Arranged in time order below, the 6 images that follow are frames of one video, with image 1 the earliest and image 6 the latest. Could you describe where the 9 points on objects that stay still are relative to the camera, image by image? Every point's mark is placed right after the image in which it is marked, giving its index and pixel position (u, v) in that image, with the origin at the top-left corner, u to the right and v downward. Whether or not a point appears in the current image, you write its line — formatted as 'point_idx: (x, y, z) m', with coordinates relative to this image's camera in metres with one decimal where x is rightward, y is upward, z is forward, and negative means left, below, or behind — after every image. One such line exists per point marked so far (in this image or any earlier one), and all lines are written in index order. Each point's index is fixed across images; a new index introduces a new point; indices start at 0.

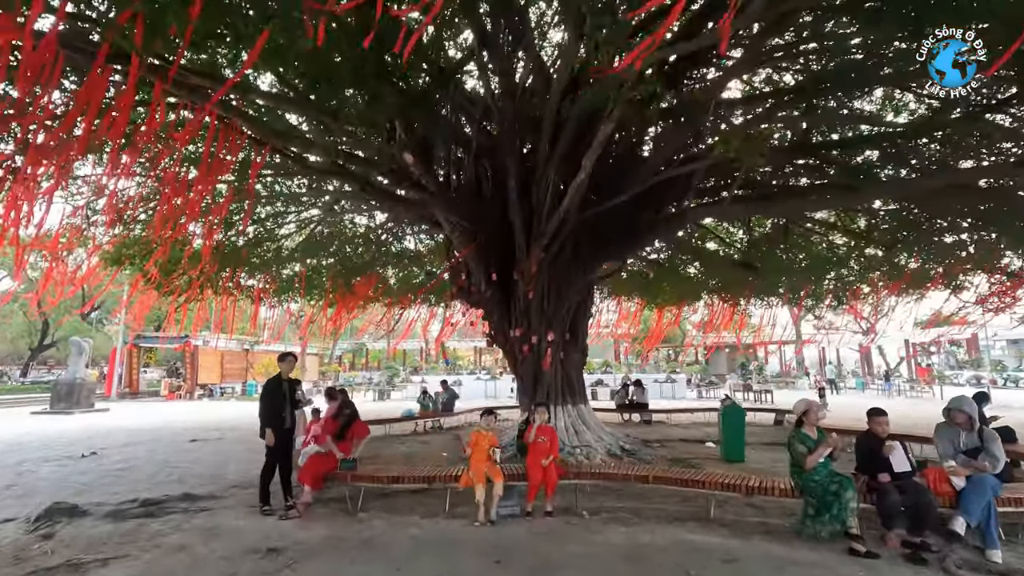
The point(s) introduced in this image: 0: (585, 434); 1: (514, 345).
0: (+0.8, -1.7, +6.7) m
1: (0.0, -0.7, +7.2) m
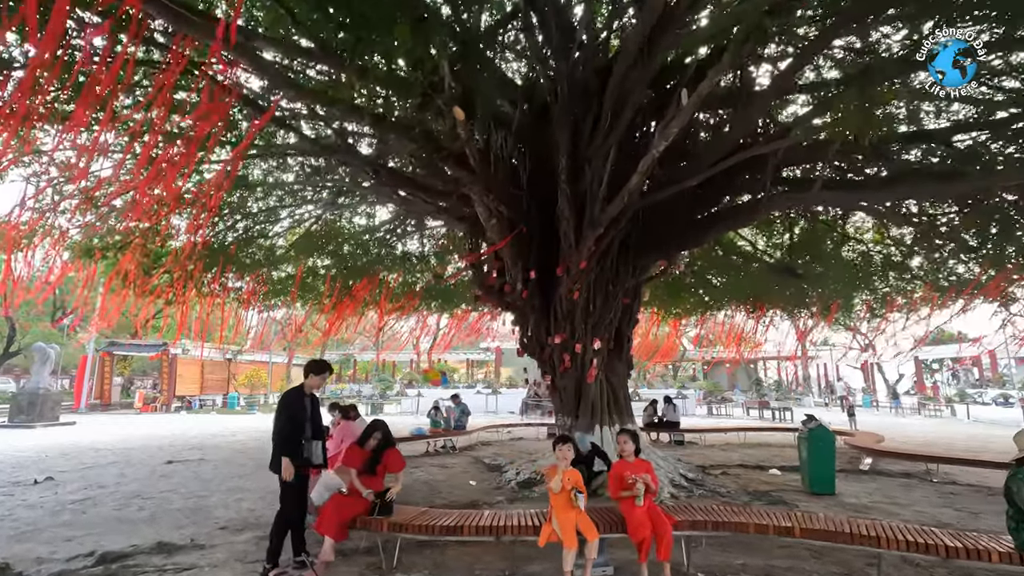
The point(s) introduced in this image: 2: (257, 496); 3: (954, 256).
0: (+1.2, -1.7, +5.7) m
1: (+0.4, -0.7, +6.2) m
2: (-2.3, -1.9, +5.3) m
3: (+7.5, +0.5, +10.1) m
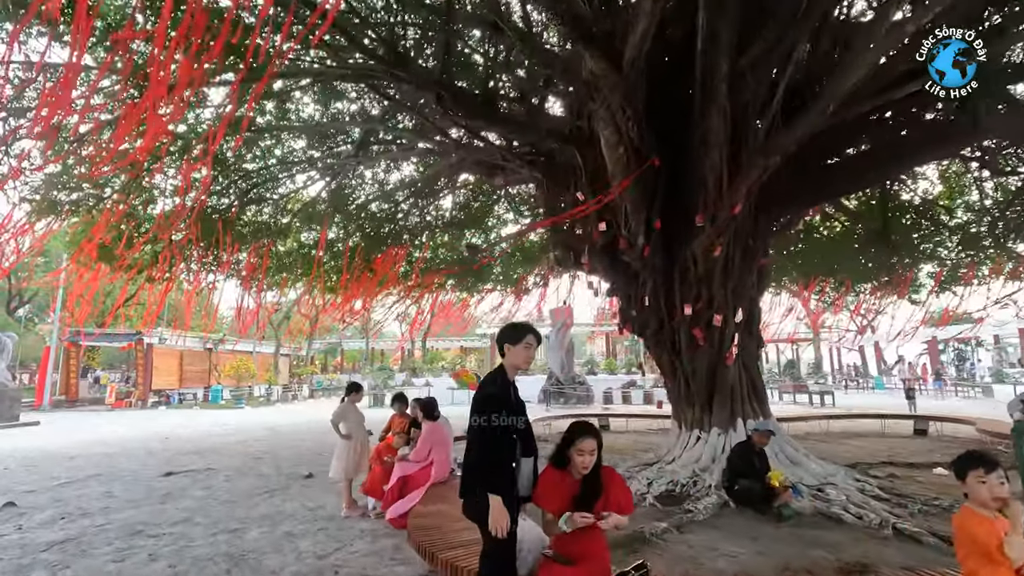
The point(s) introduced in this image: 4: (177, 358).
0: (+2.2, -1.3, +4.4) m
1: (+1.4, -0.3, +4.8) m
2: (-1.3, -1.6, +3.8) m
3: (+8.3, +1.0, +9.0) m
4: (-10.6, -2.2, +18.9) m
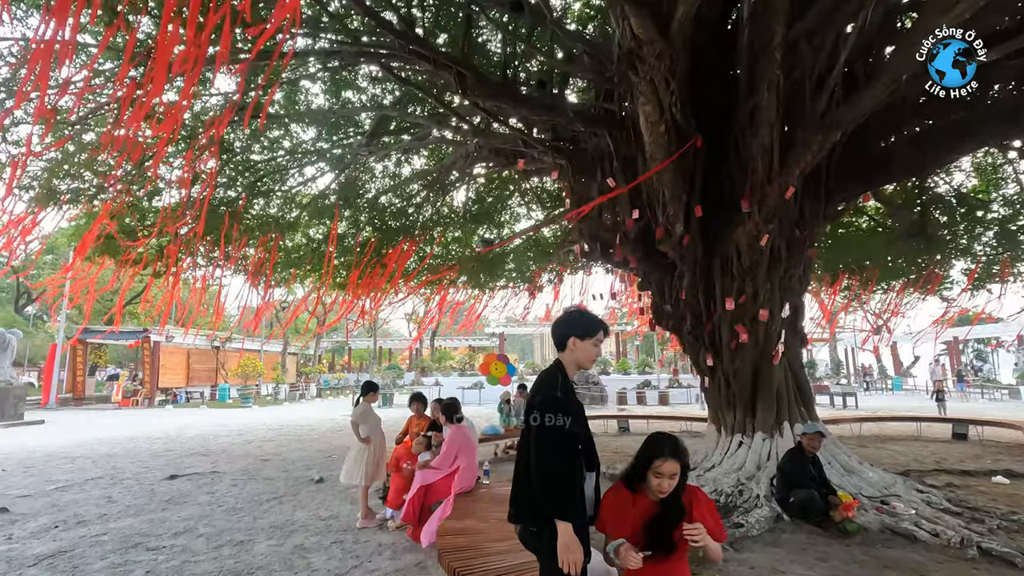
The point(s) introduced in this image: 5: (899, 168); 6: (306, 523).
0: (+2.4, -1.2, +4.0) m
1: (+1.6, -0.3, +4.4) m
2: (-1.1, -1.5, +3.5) m
3: (+8.5, +1.1, +8.6) m
4: (-10.3, -2.1, +18.6) m
5: (+2.9, +0.9, +4.5) m
6: (-1.4, -1.5, +3.9) m
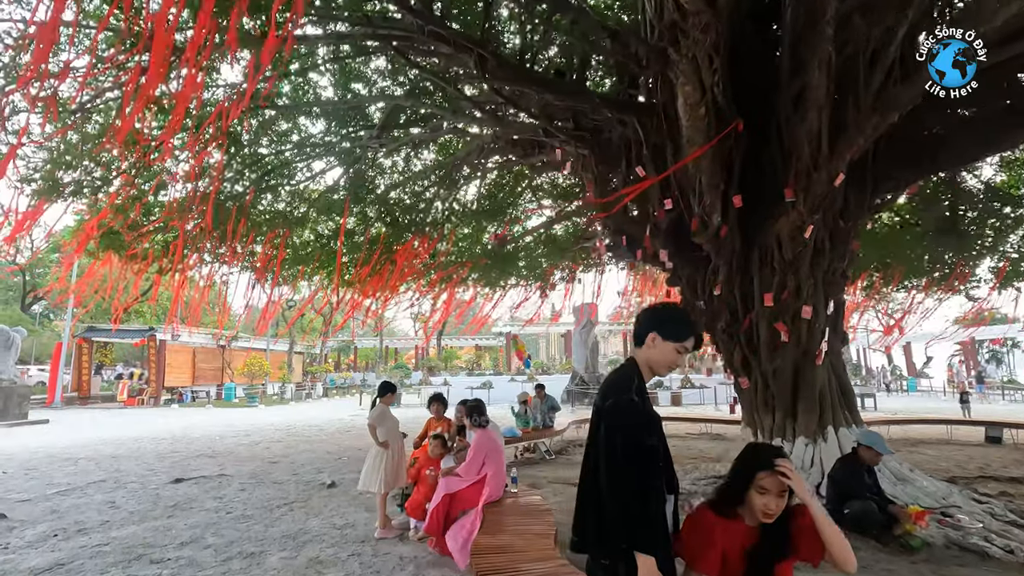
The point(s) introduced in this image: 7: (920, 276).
0: (+2.6, -1.2, +3.7) m
1: (+1.8, -0.2, +4.2) m
2: (-0.9, -1.5, +3.3) m
3: (+8.7, +1.1, +8.3) m
4: (-10.0, -2.1, +18.4) m
5: (+3.1, +0.9, +4.2) m
6: (-1.2, -1.5, +3.7) m
7: (+7.2, +0.2, +10.5) m
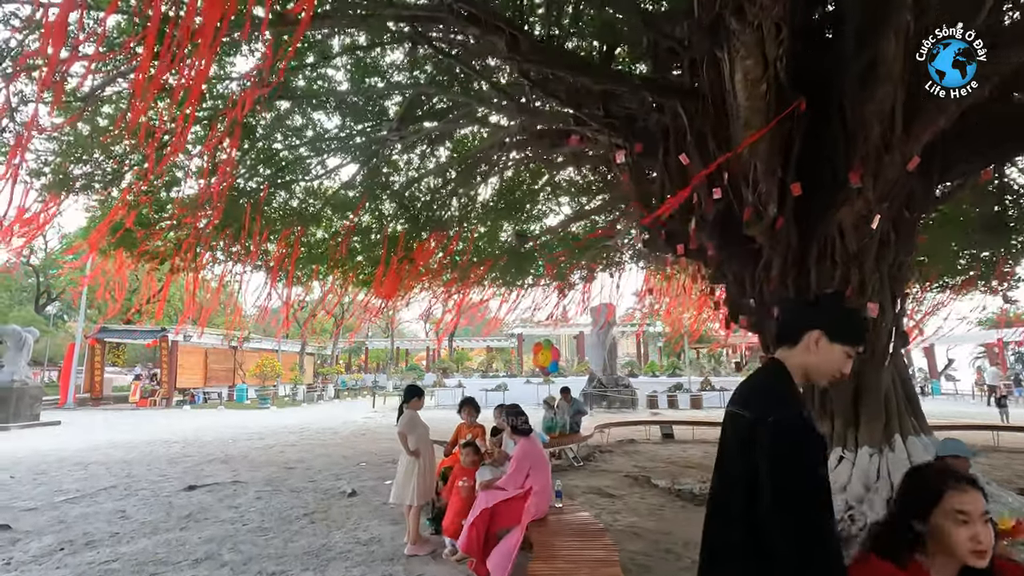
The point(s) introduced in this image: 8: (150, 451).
0: (+2.8, -1.2, +3.4) m
1: (+2.0, -0.2, +3.8) m
2: (-0.7, -1.4, +3.0) m
3: (+9.0, +1.1, +7.8) m
4: (-9.5, -2.1, +18.3) m
5: (+3.4, +1.0, +3.9) m
6: (-1.0, -1.5, +3.4) m
7: (+7.6, +0.2, +10.1) m
8: (-4.9, -2.2, +8.0) m
